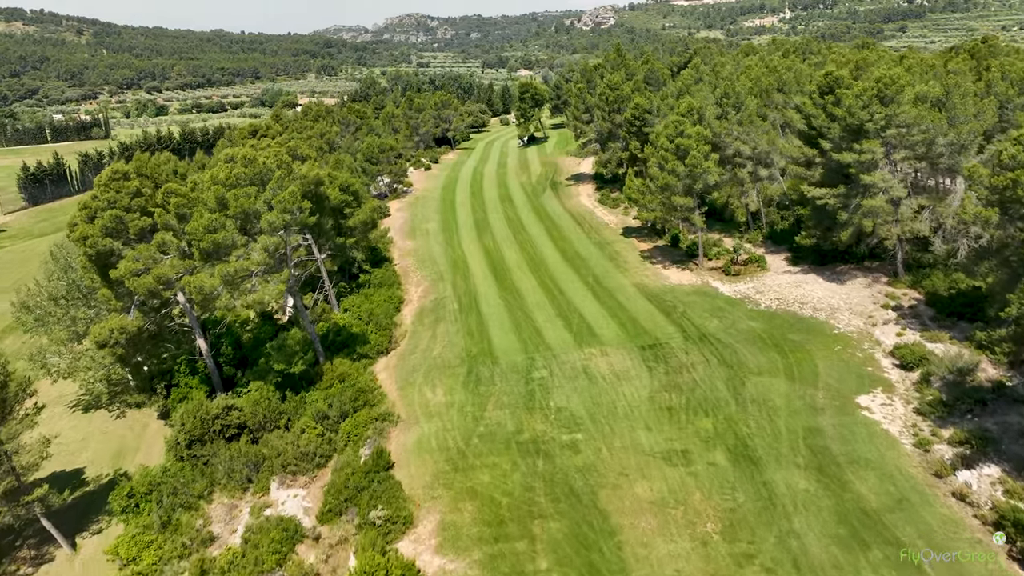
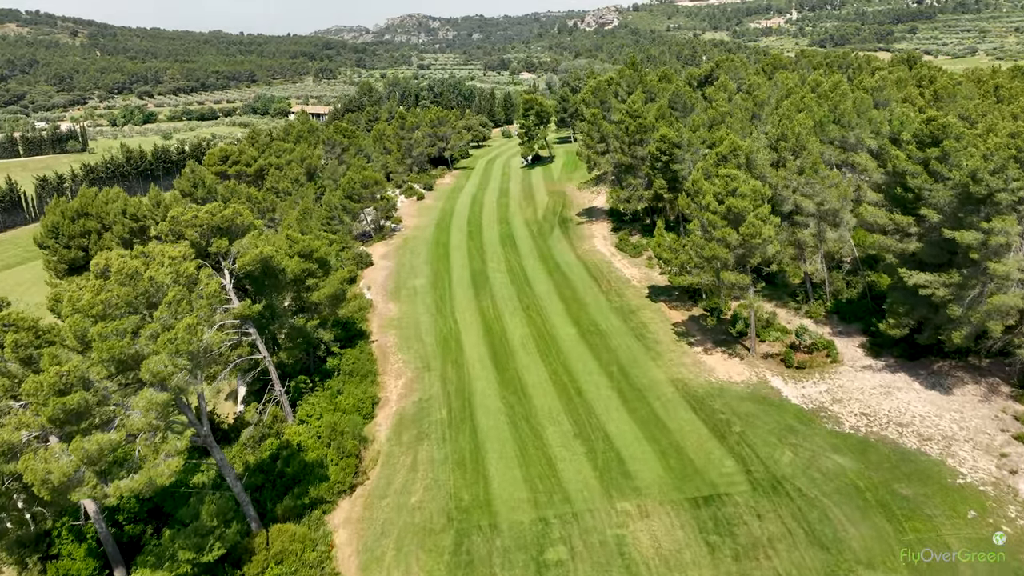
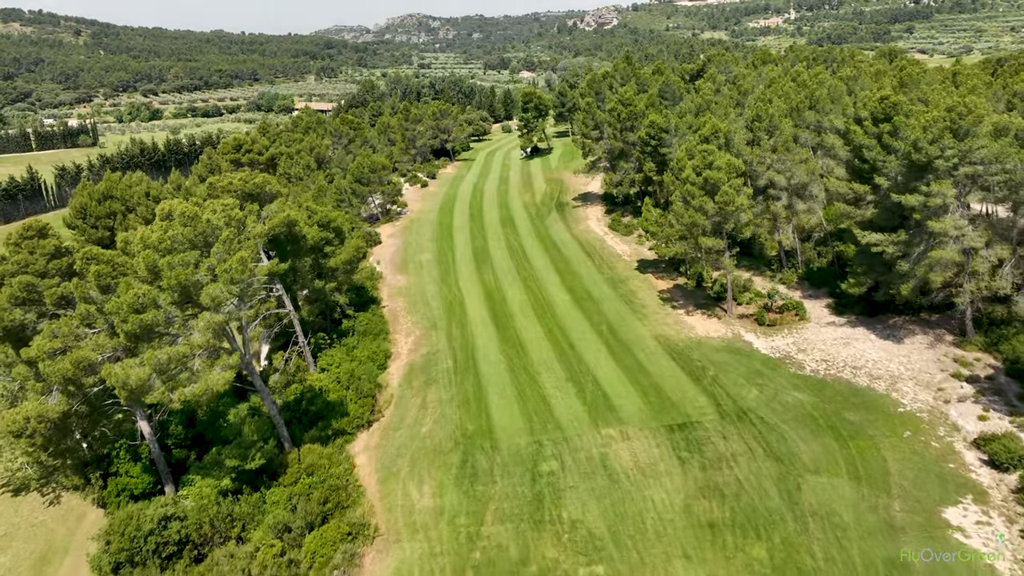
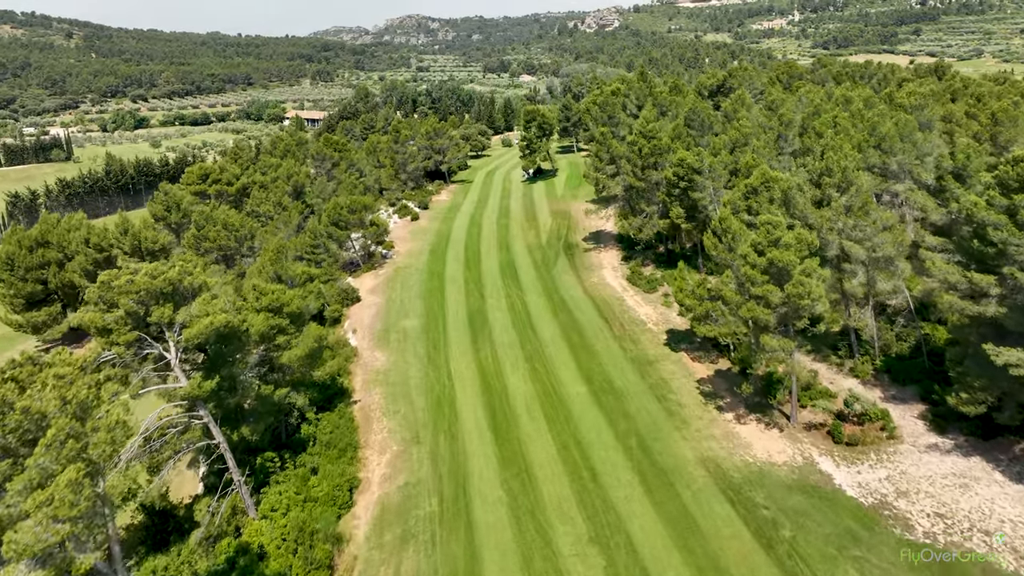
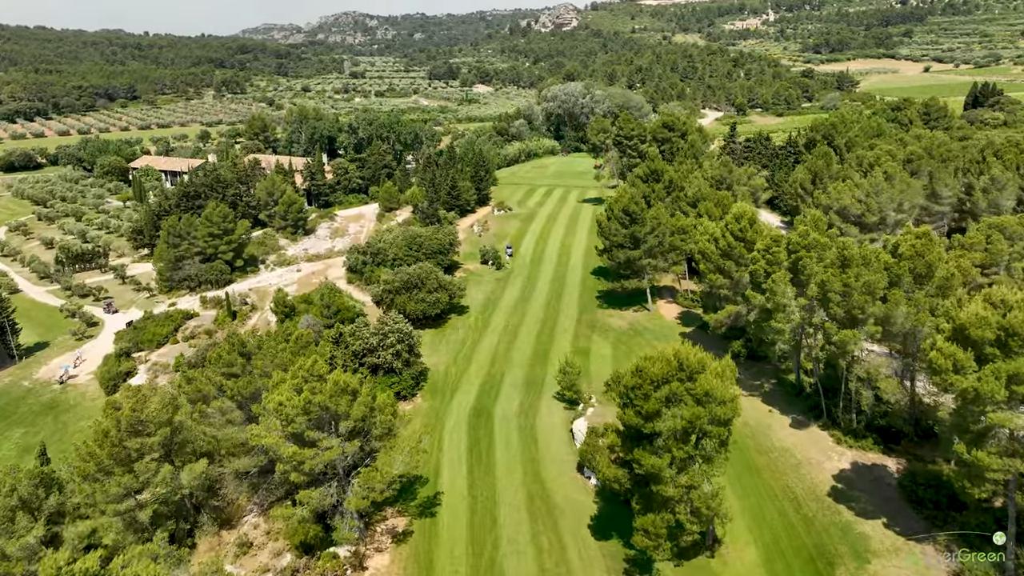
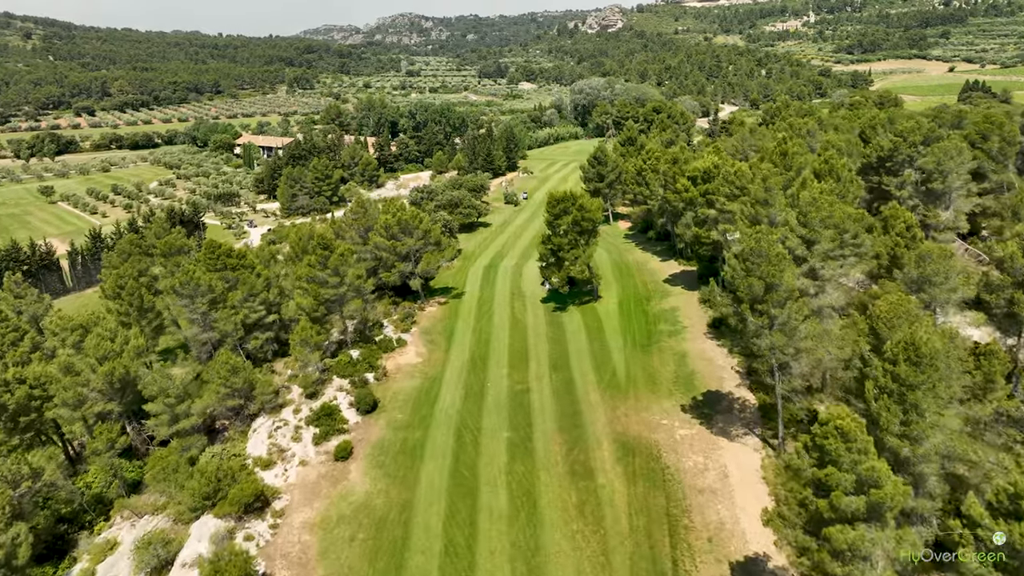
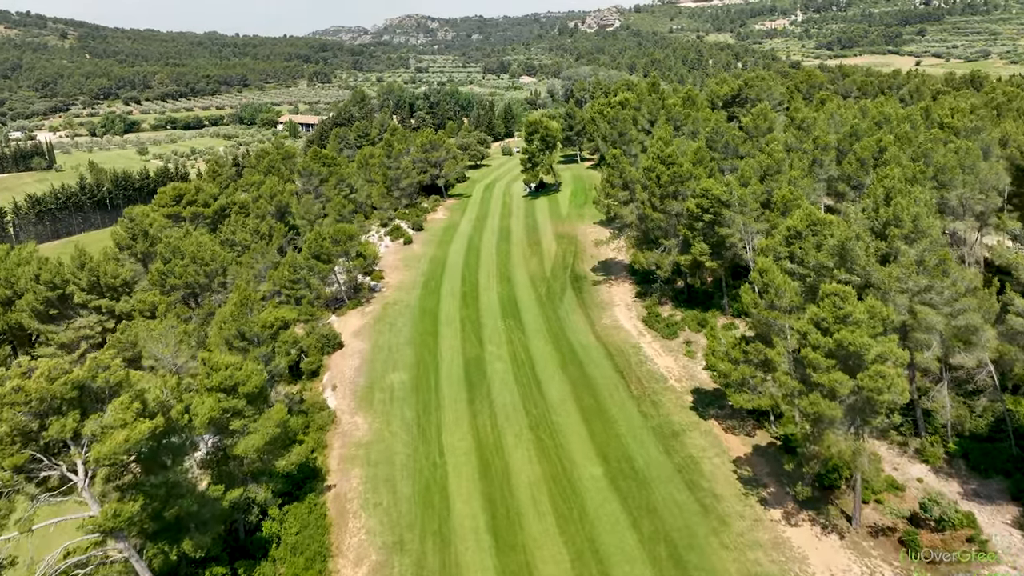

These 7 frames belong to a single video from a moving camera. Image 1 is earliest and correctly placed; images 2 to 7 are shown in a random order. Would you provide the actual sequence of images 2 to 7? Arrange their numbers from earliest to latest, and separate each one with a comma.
3, 2, 4, 7, 6, 5
